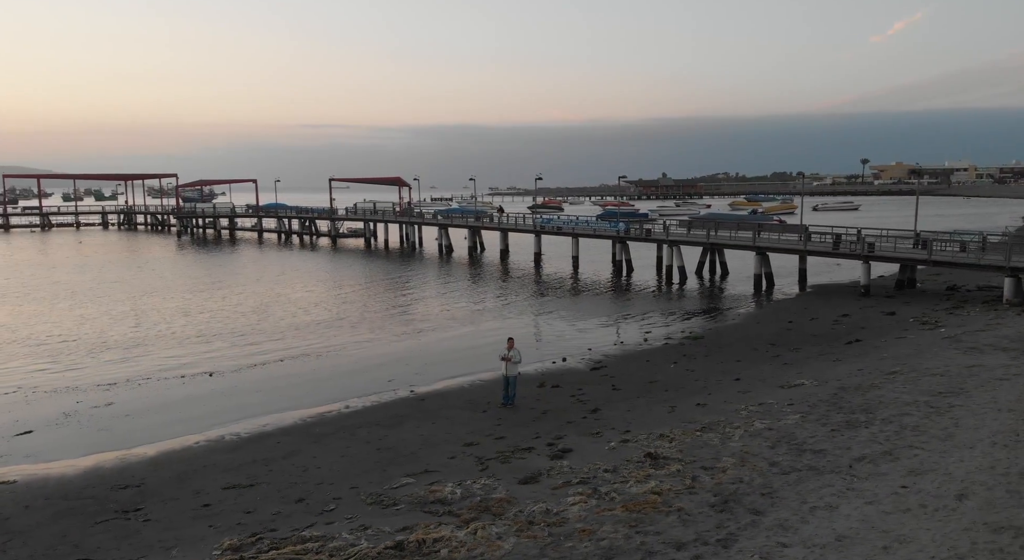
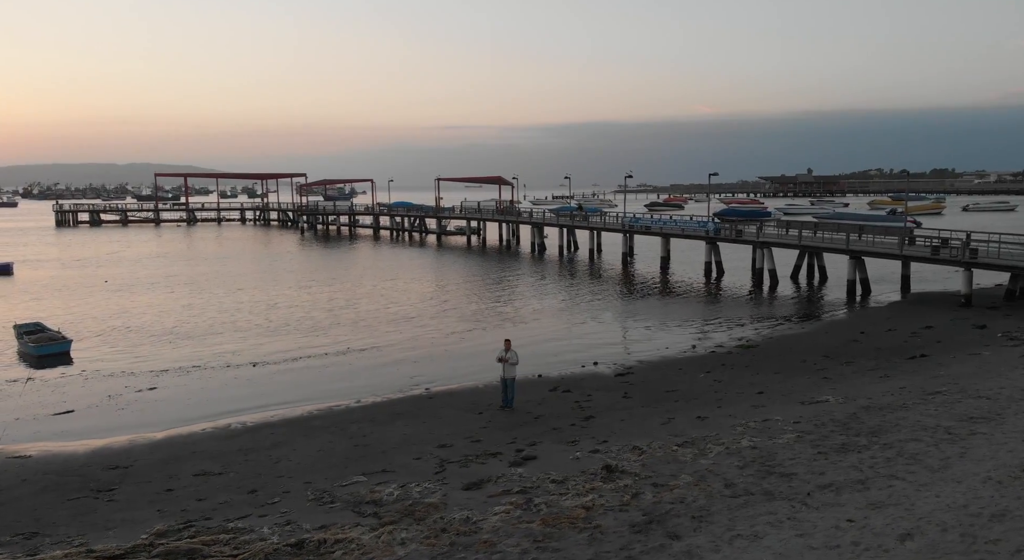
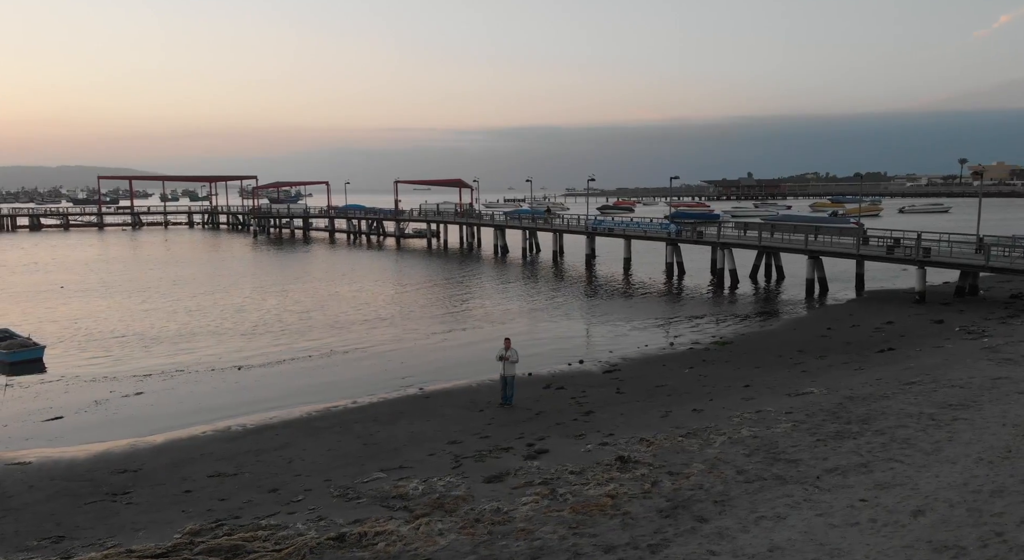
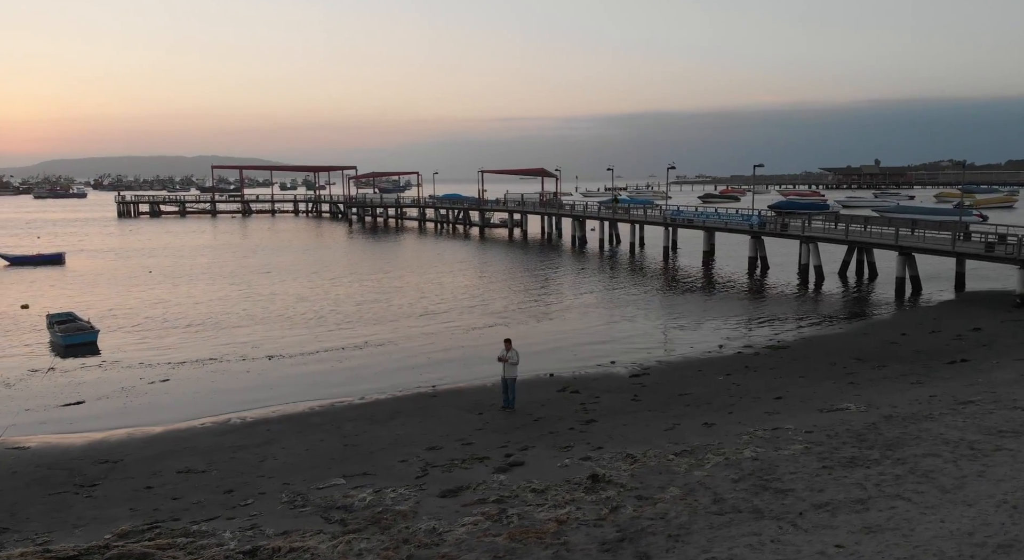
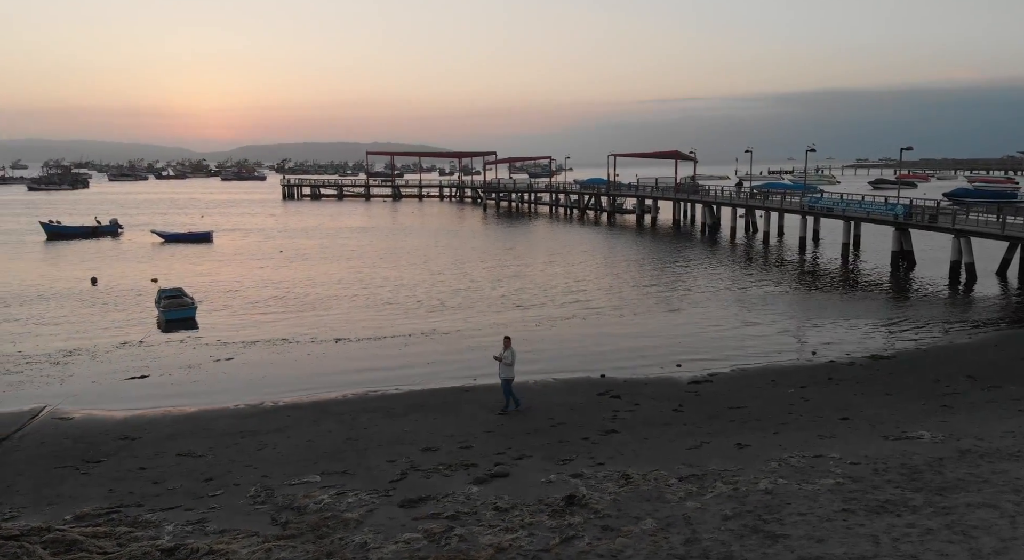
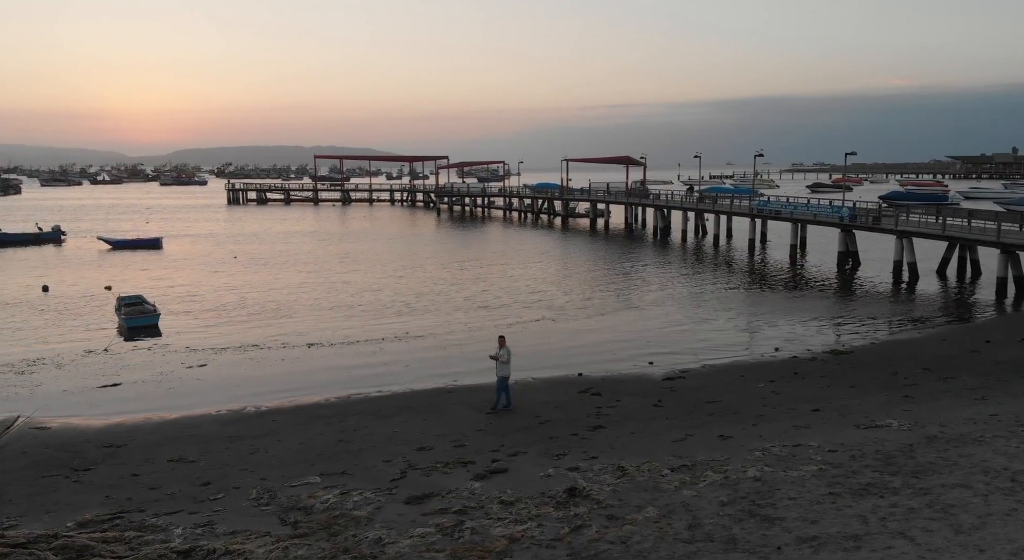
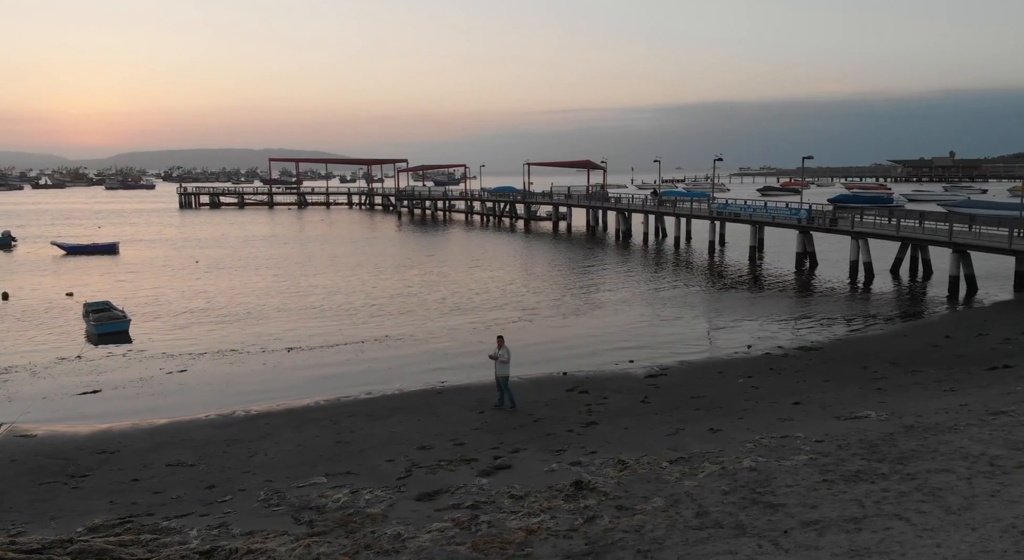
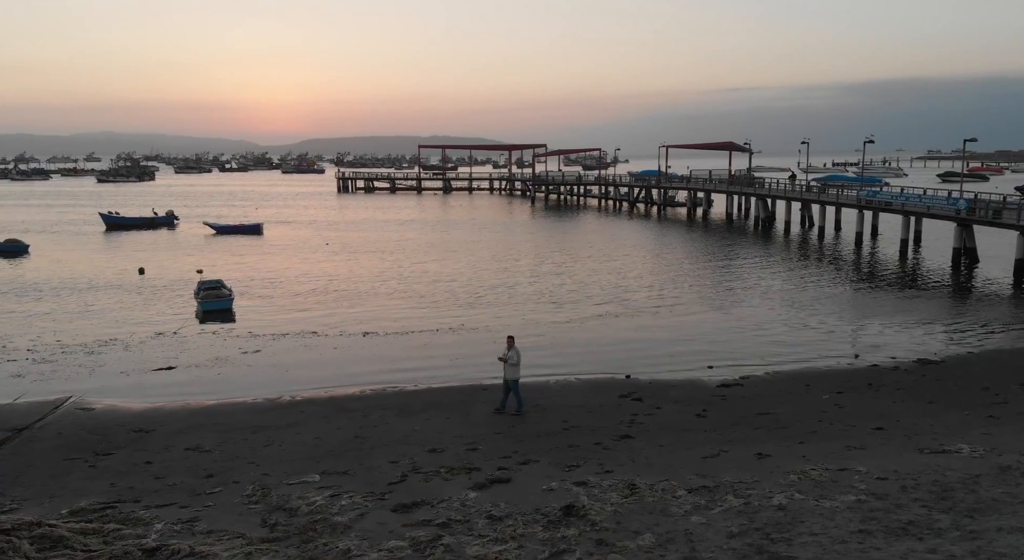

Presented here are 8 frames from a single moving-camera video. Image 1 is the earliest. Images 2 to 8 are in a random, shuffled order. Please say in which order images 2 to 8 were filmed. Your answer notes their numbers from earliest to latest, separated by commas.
3, 2, 4, 7, 6, 5, 8
